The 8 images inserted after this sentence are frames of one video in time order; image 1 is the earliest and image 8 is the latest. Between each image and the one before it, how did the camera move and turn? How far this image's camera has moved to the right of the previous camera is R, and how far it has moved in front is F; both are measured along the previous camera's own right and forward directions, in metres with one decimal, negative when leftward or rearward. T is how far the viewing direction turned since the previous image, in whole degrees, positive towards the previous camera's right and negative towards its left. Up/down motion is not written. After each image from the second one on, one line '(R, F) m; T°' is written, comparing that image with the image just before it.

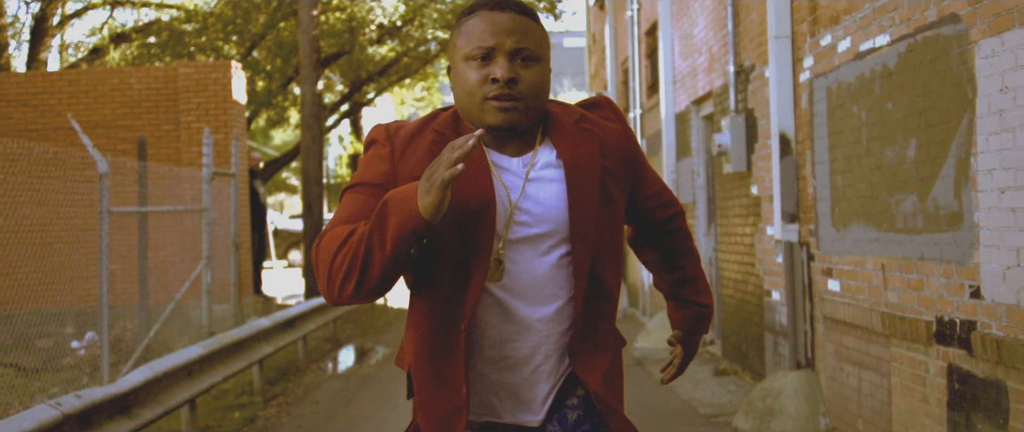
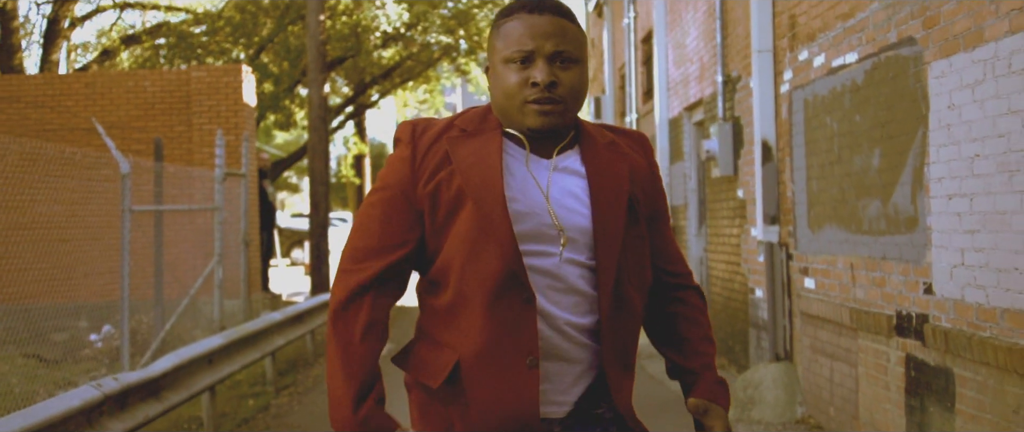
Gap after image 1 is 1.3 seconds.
(0.0, -0.5) m; 0°
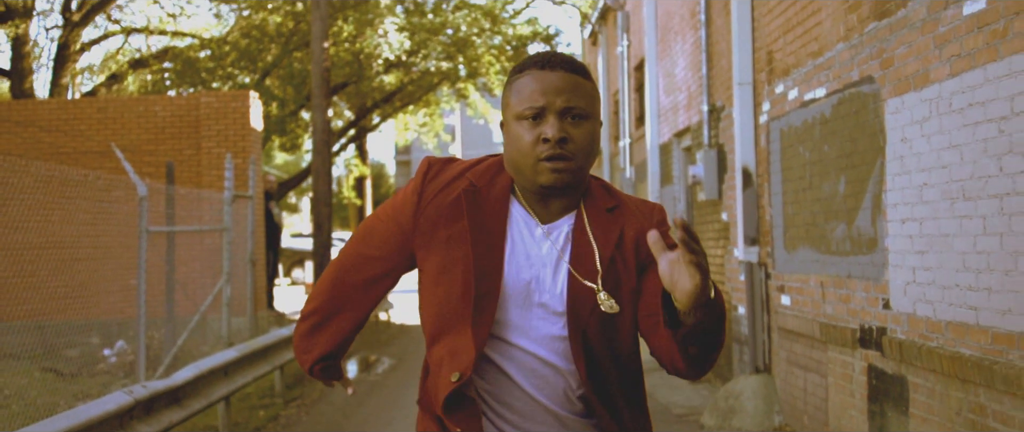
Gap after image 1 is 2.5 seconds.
(0.0, -0.5) m; 0°
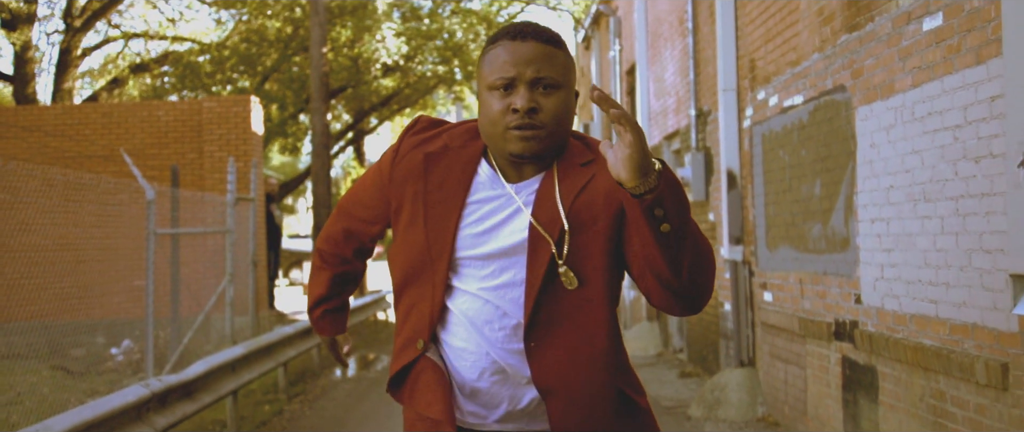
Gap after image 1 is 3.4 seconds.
(0.0, -0.4) m; 0°
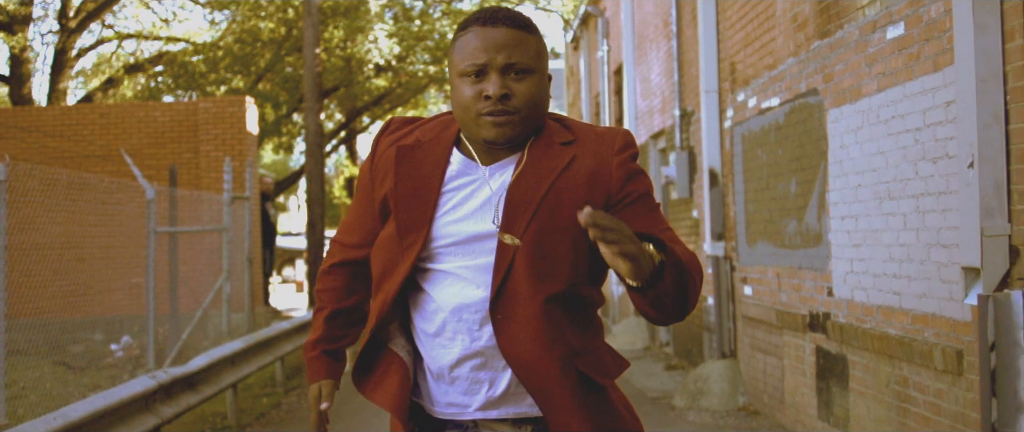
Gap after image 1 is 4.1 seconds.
(0.0, -0.3) m; 0°
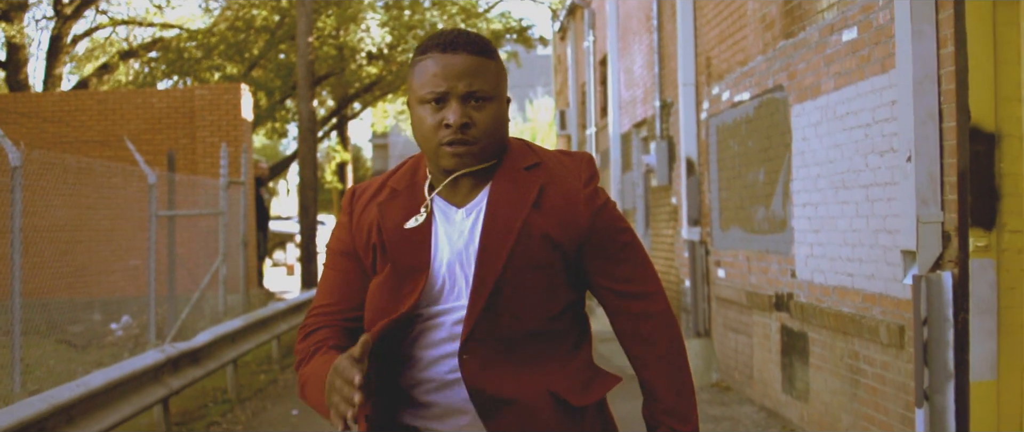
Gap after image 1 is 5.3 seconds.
(0.0, -0.4) m; +1°
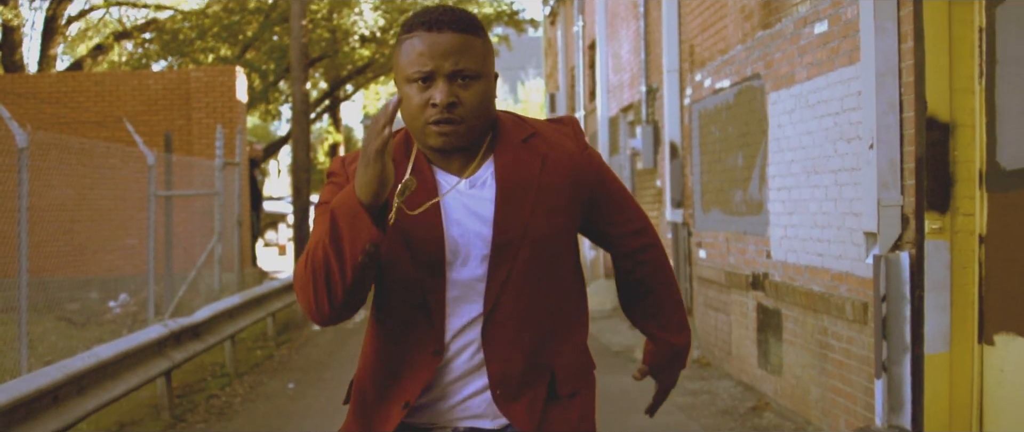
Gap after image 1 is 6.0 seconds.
(0.0, -0.3) m; 0°
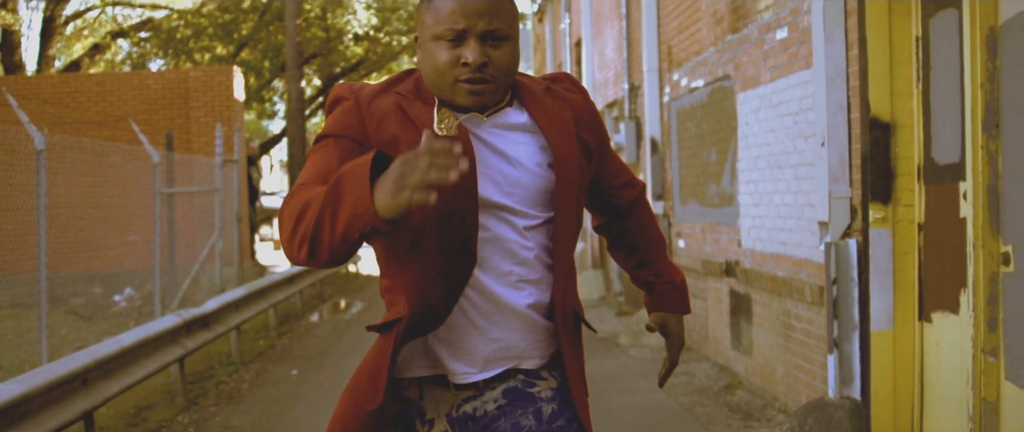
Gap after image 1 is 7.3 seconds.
(0.0, -0.5) m; 0°
